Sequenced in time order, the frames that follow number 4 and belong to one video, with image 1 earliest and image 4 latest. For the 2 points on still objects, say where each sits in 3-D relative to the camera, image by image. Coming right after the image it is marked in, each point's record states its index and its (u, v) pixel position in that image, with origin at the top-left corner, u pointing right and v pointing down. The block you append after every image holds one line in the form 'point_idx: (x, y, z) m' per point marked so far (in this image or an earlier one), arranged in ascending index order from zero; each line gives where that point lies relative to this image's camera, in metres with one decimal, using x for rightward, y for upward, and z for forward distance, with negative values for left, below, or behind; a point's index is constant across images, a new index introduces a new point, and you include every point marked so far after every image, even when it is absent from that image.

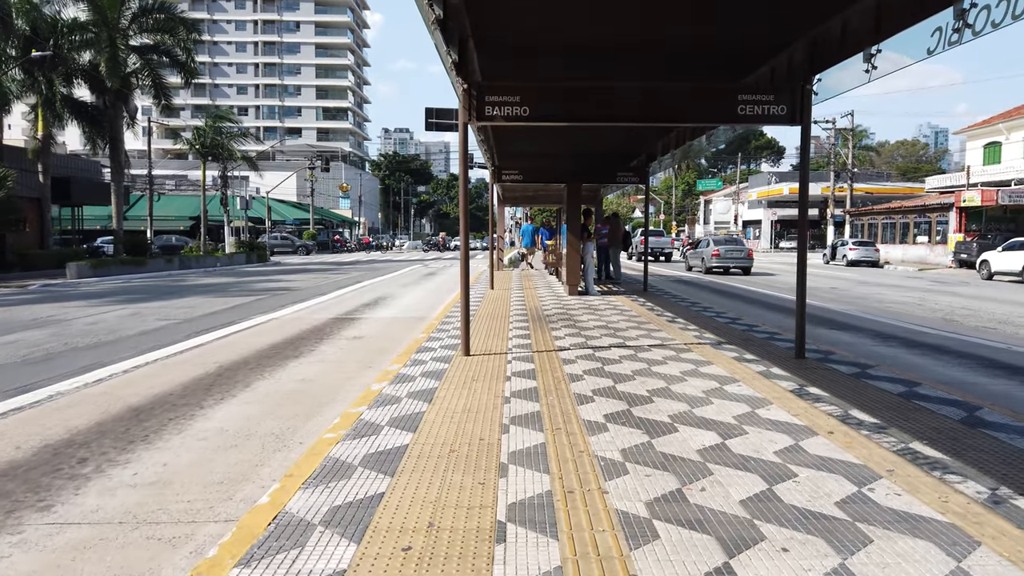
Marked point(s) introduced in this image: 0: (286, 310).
0: (-4.6, -0.5, +13.8) m
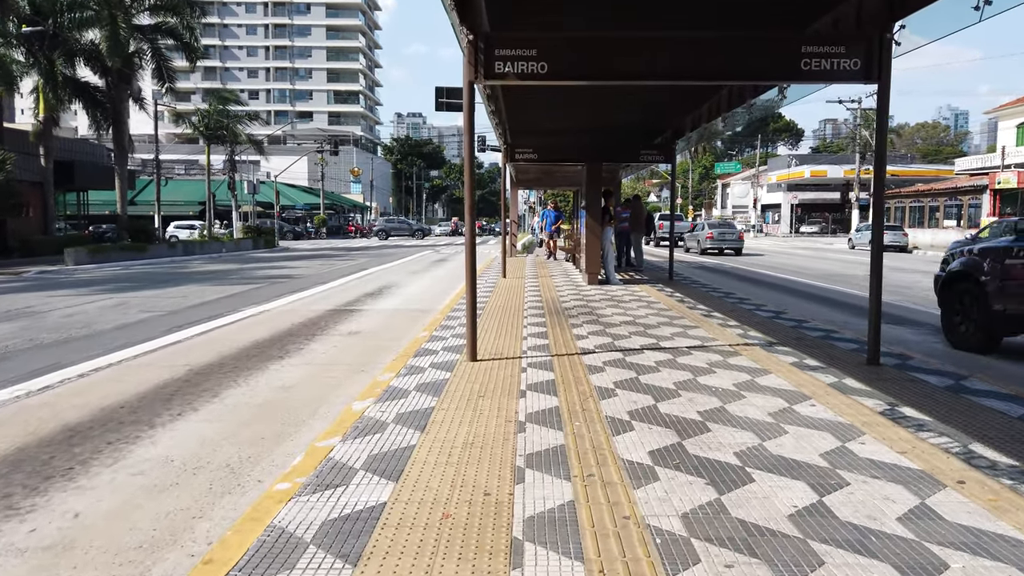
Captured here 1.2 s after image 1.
0: (-4.4, -0.3, +12.7) m
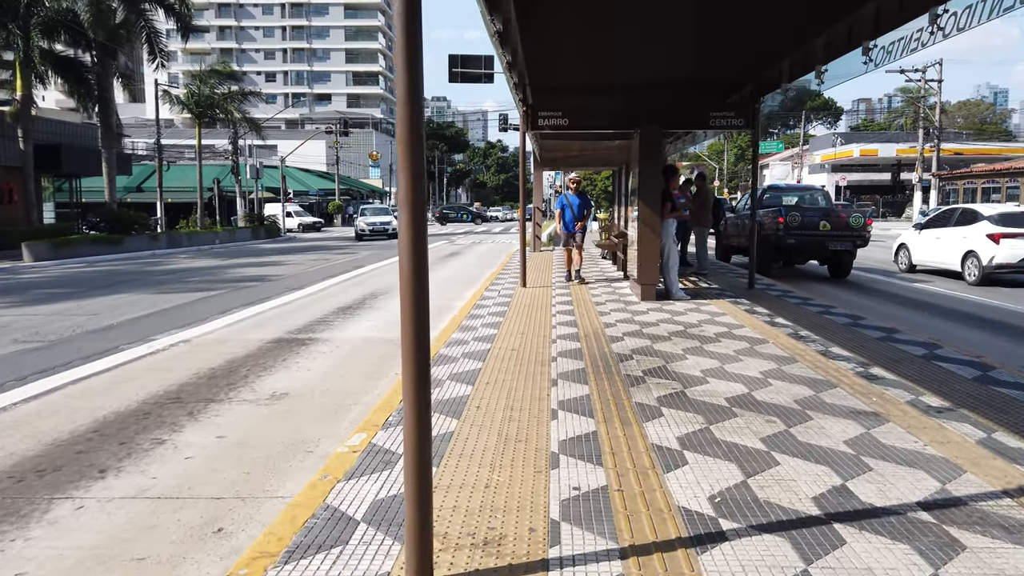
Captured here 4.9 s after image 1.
0: (-4.0, -0.4, +10.5) m
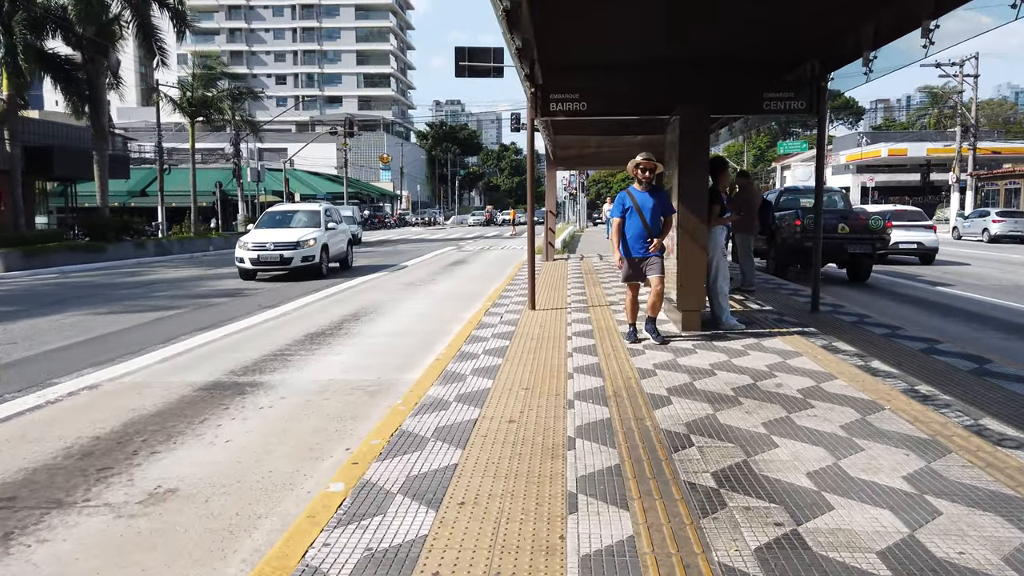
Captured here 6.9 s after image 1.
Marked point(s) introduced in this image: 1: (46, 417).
0: (-4.0, -0.7, +8.5) m
1: (-3.8, -1.0, +6.0) m
